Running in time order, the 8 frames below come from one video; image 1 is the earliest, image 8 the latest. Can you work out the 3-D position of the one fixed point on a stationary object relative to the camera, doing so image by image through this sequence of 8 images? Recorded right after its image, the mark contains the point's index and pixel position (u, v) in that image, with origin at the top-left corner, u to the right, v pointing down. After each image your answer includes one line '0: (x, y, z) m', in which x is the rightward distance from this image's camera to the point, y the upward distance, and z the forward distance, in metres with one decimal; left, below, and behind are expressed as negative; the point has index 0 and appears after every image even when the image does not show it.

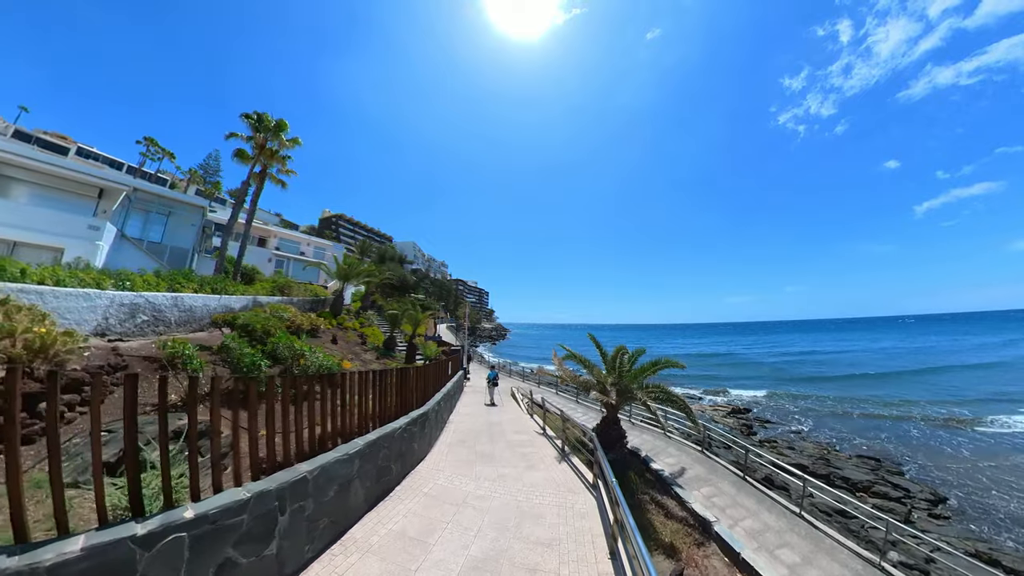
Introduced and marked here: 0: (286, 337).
0: (-7.5, -1.4, +11.3) m
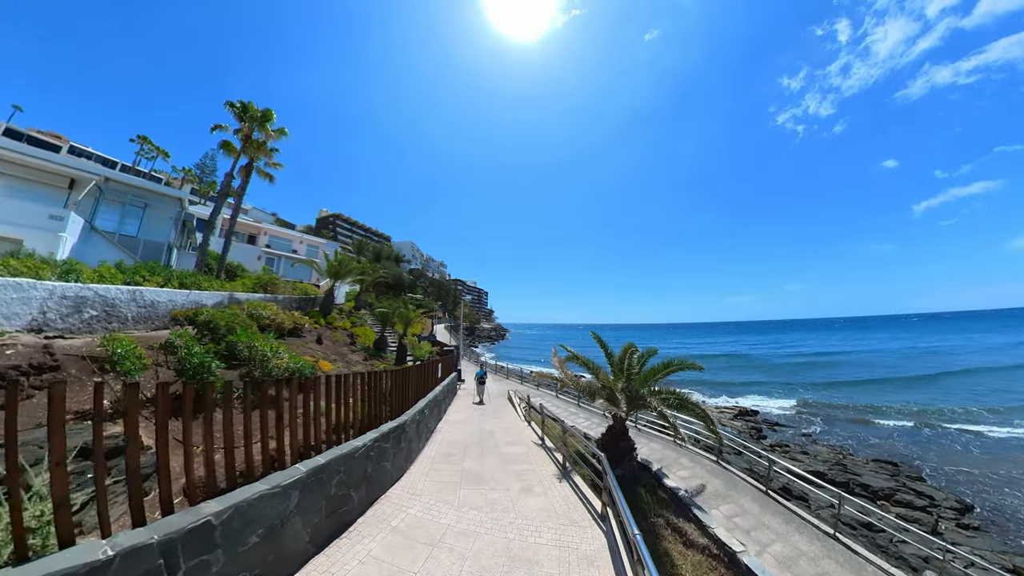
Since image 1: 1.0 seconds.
0: (-7.6, -1.2, +10.2) m
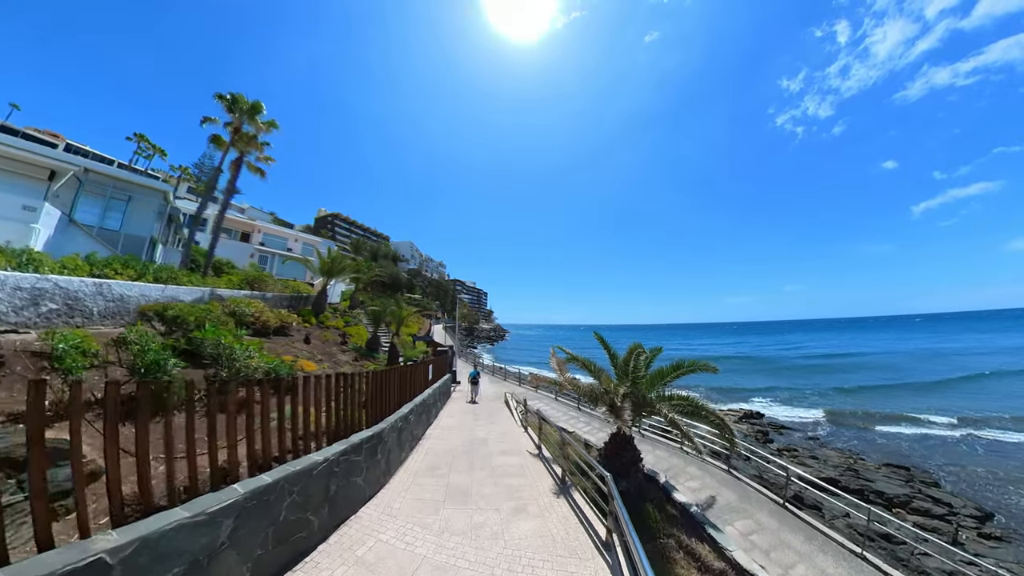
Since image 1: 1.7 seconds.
0: (-7.8, -1.1, +9.5) m
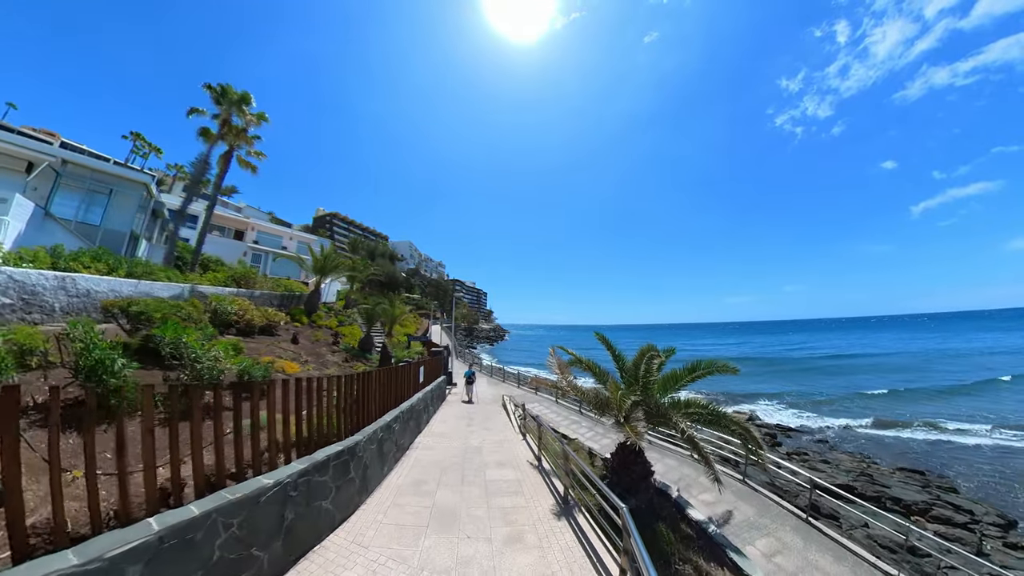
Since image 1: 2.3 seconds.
0: (-7.8, -1.0, +8.7) m
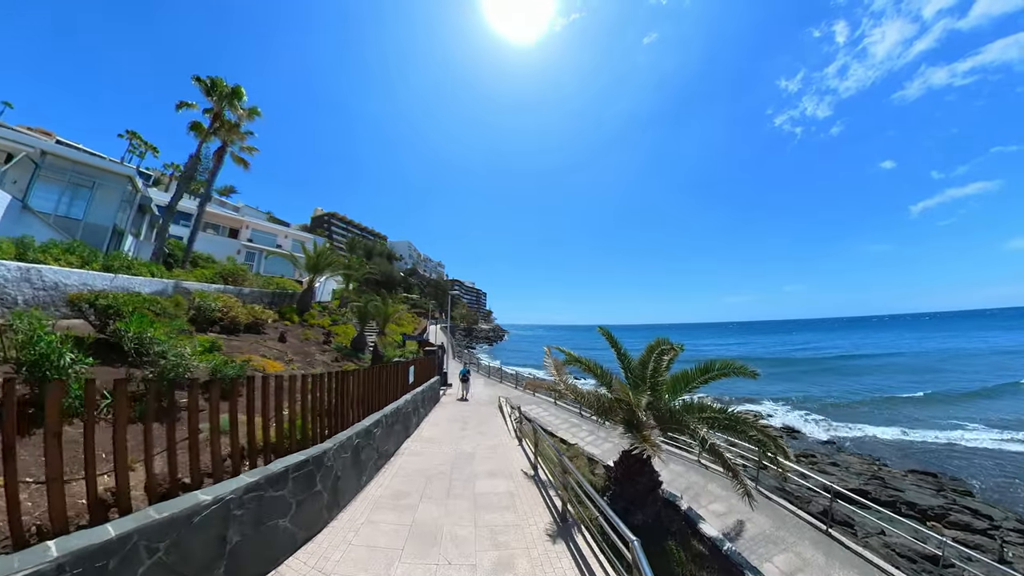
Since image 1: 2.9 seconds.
0: (-8.0, -0.8, +8.1) m
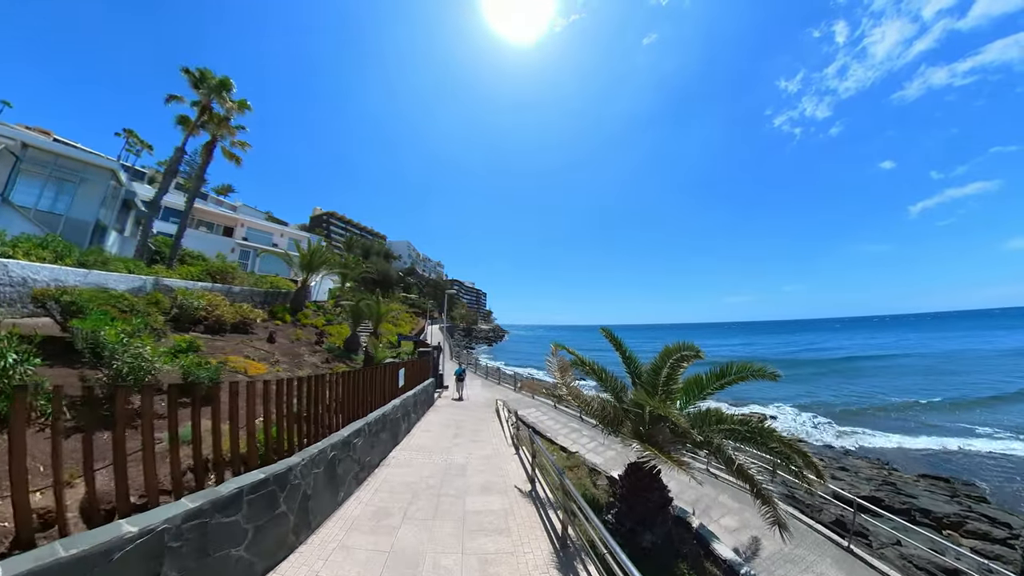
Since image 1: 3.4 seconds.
0: (-8.0, -0.8, +7.6) m
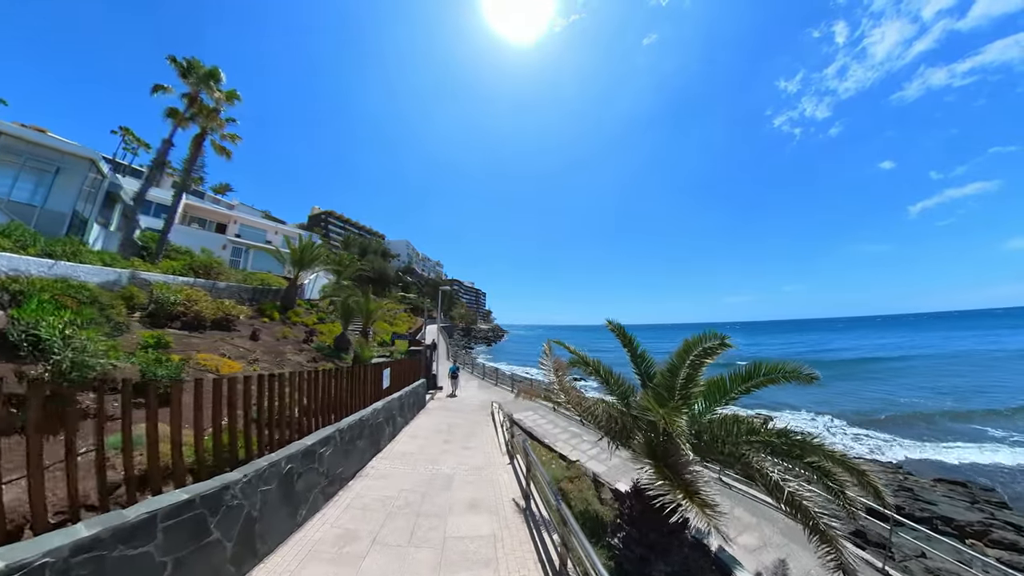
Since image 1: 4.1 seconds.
0: (-8.1, -0.6, +6.8) m
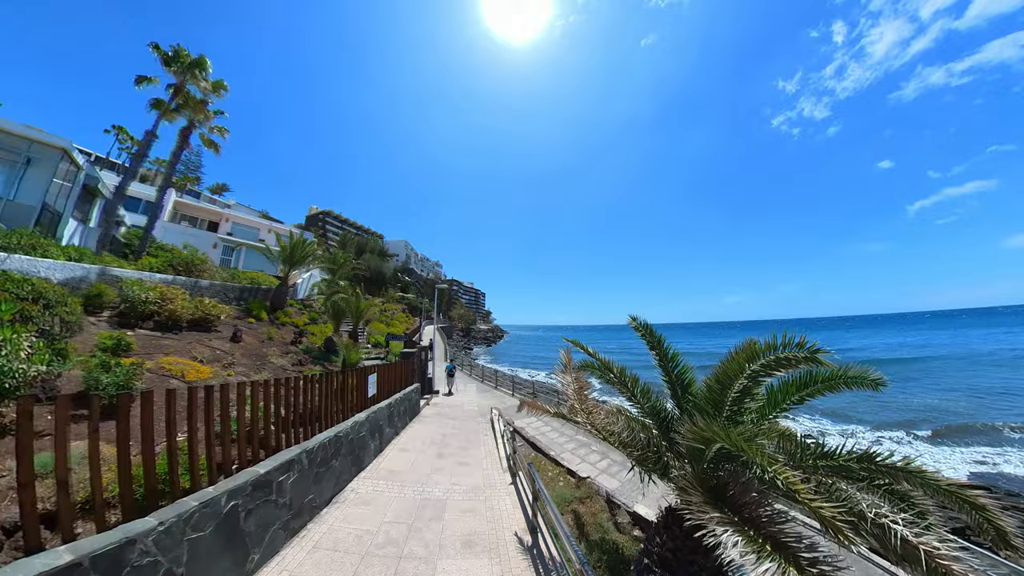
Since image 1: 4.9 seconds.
0: (-8.1, -0.5, +5.9) m
